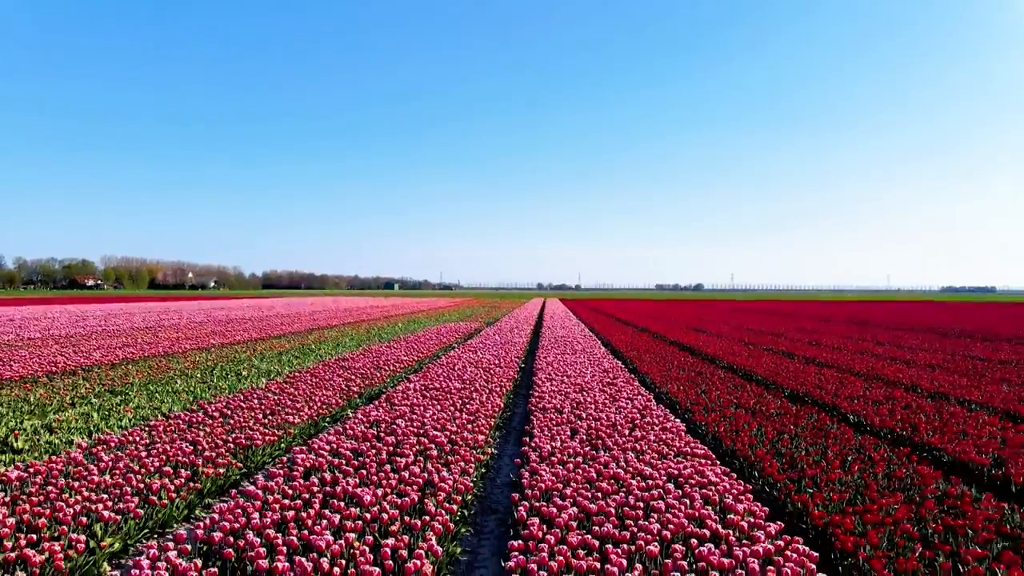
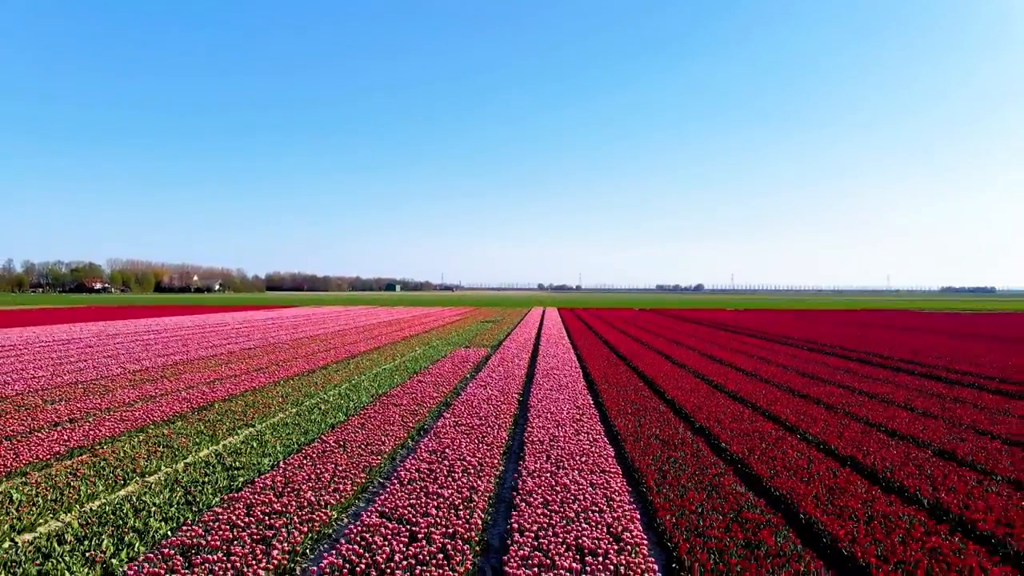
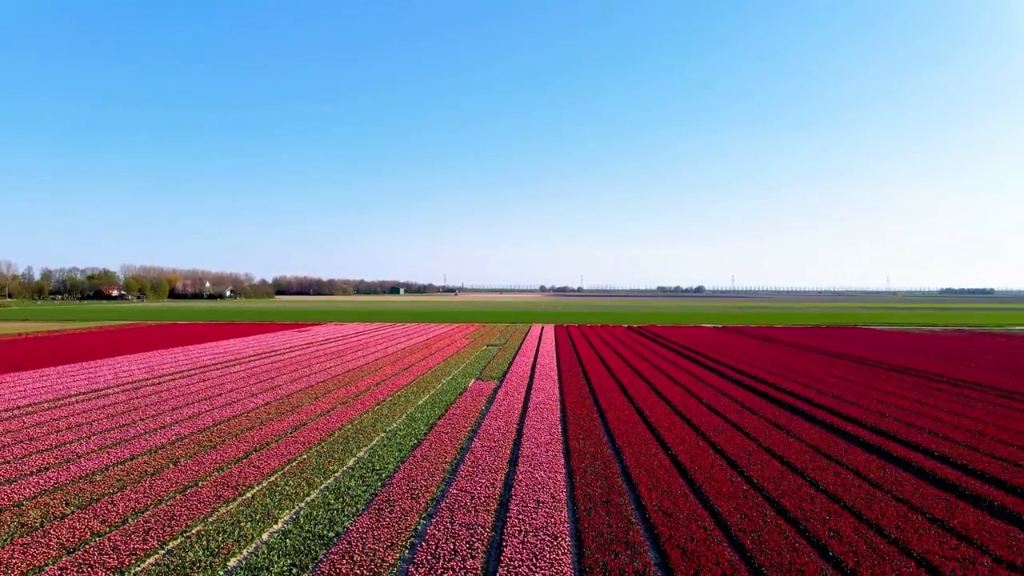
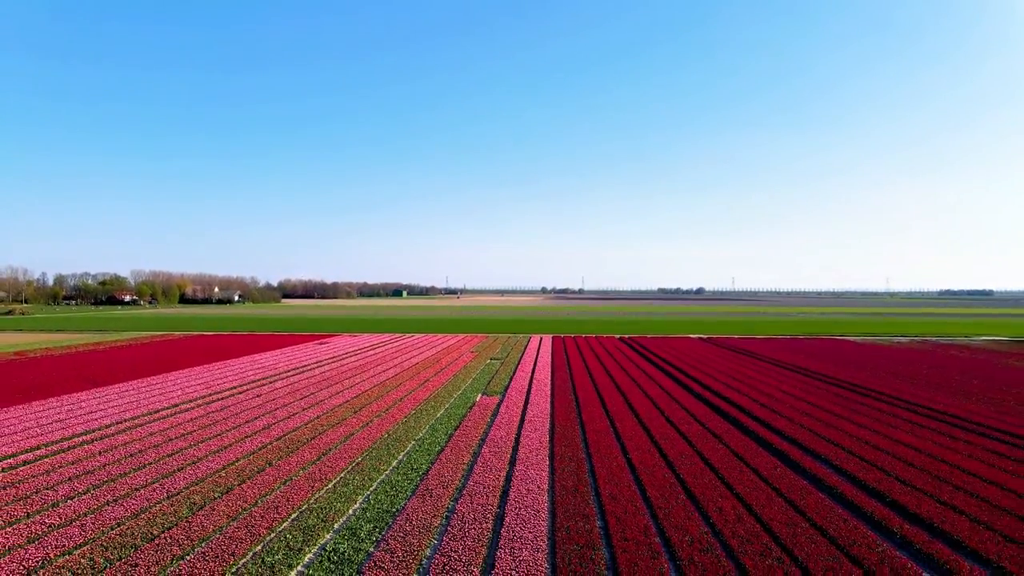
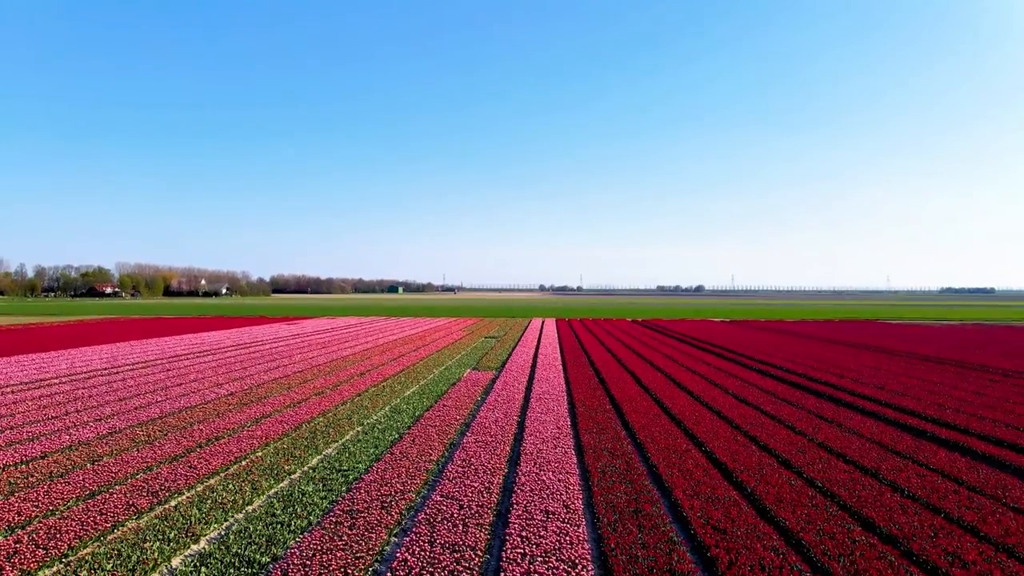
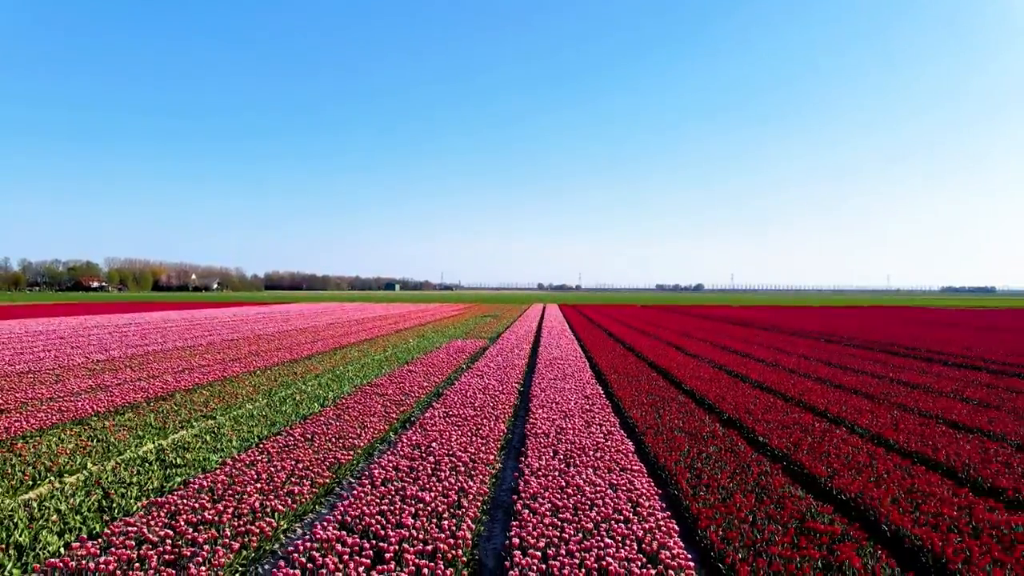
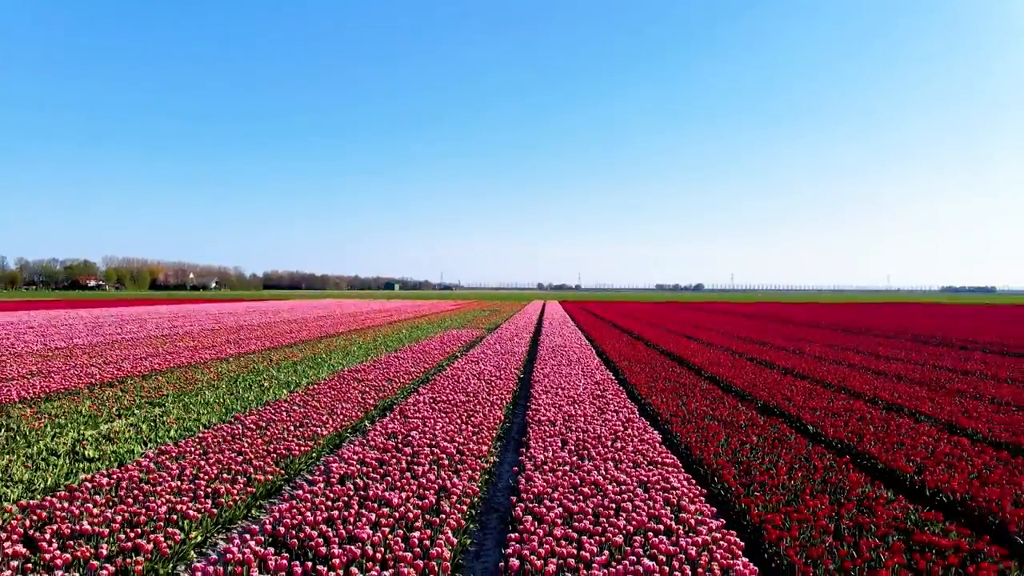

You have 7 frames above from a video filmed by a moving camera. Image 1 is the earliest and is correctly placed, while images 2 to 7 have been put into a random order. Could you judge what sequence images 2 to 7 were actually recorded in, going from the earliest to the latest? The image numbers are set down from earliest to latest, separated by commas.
7, 6, 2, 5, 3, 4
